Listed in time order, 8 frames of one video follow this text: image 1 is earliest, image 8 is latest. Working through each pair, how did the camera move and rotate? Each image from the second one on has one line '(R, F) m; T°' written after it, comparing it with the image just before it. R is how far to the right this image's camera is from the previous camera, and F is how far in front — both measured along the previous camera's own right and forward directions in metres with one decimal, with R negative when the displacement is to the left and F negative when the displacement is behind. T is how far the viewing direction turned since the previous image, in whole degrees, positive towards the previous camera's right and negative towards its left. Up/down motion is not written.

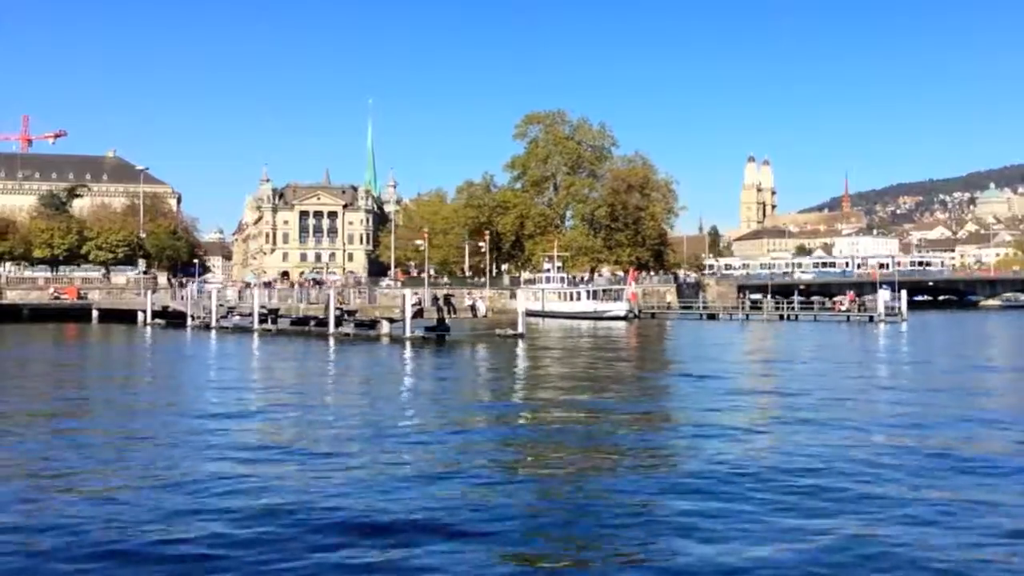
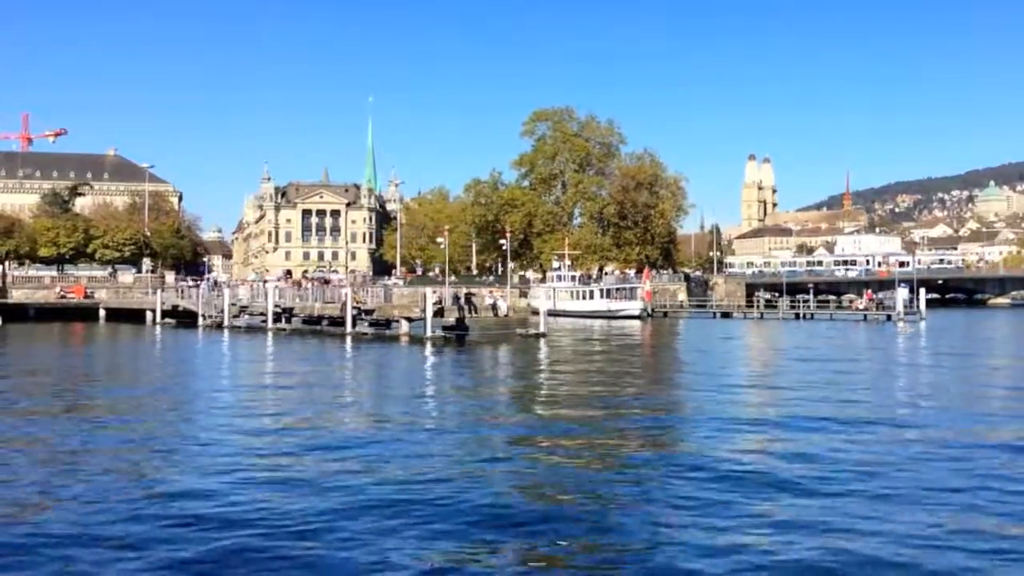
(-0.7, +0.7) m; 0°
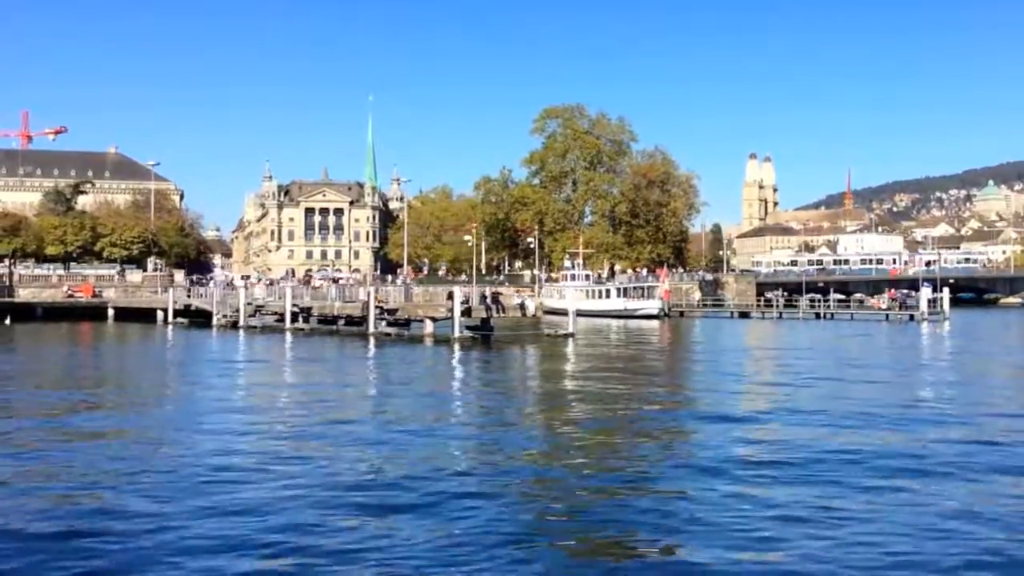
(-0.9, +0.9) m; 0°
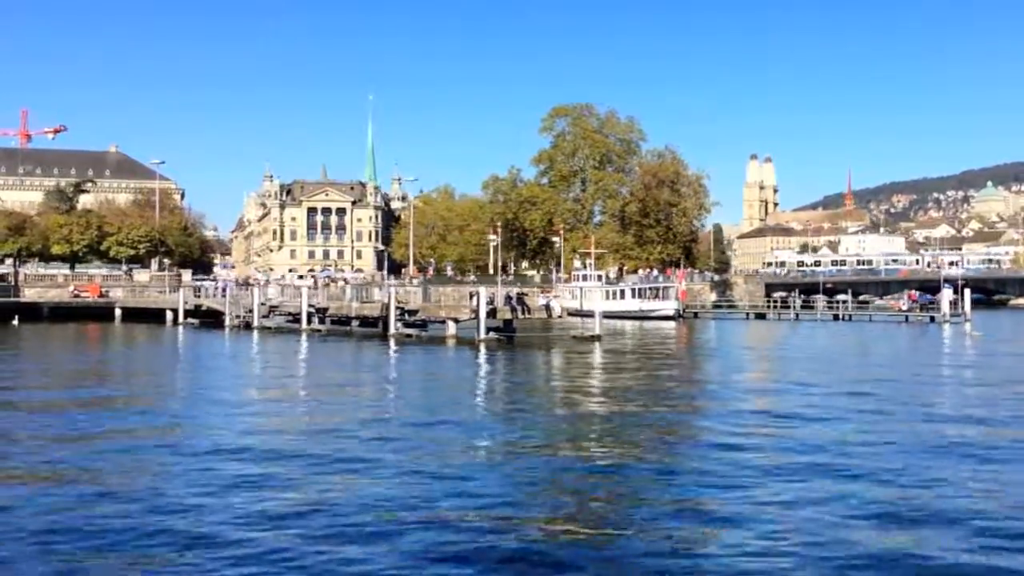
(-0.8, +0.8) m; 0°
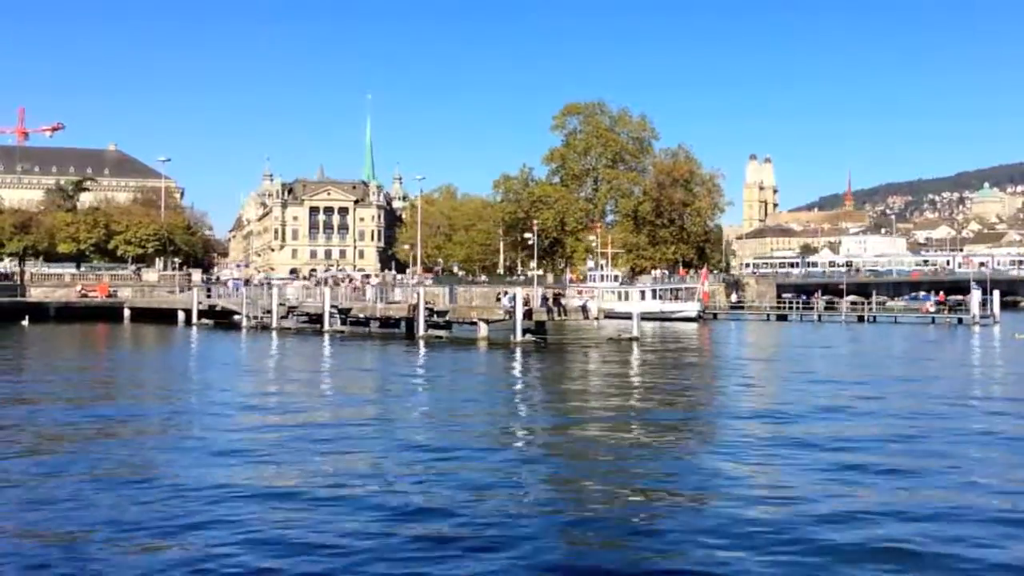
(-1.1, +1.2) m; 0°
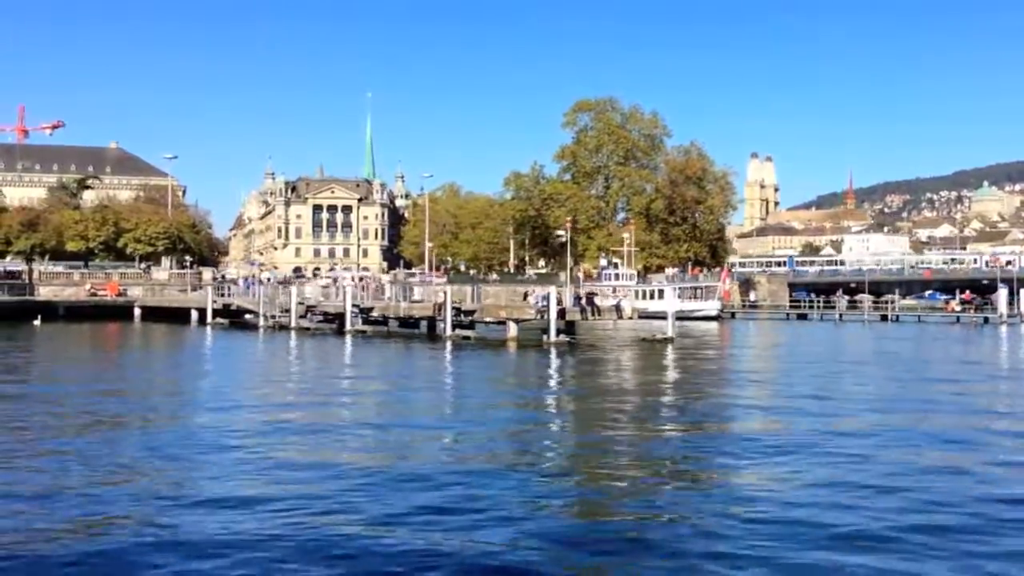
(-0.9, +0.9) m; 0°
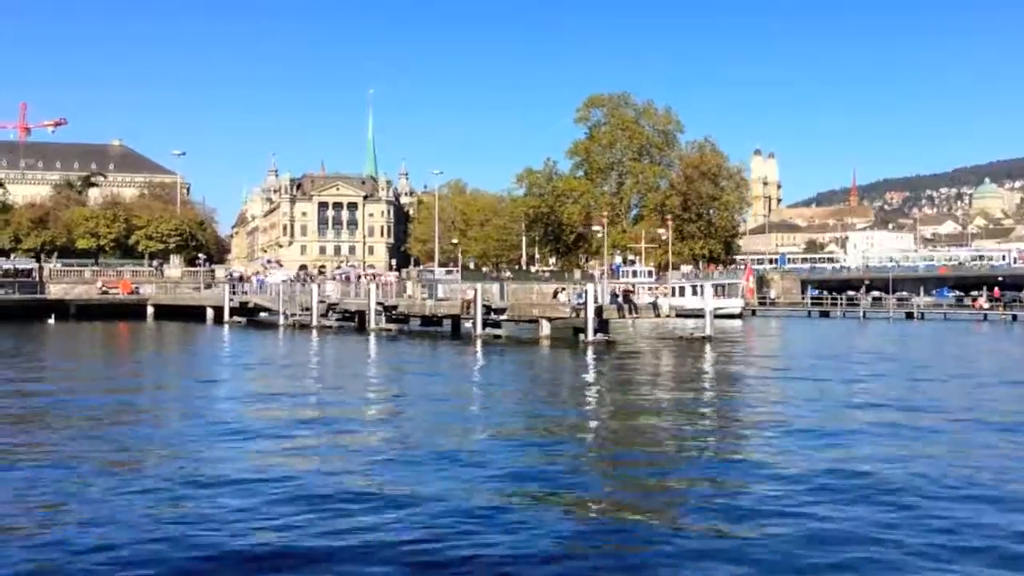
(-0.9, +0.9) m; 0°
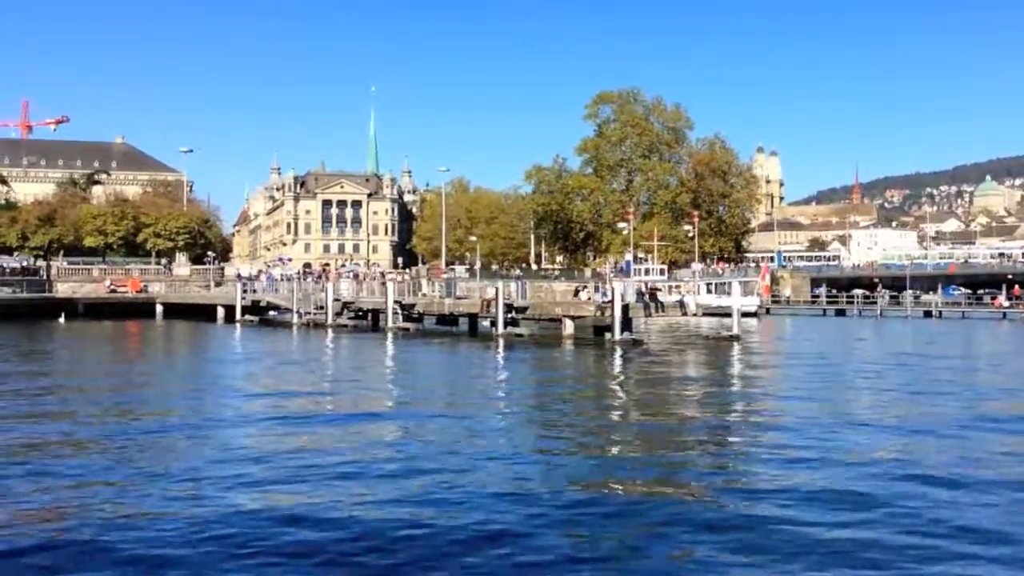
(-0.6, +0.6) m; 0°
